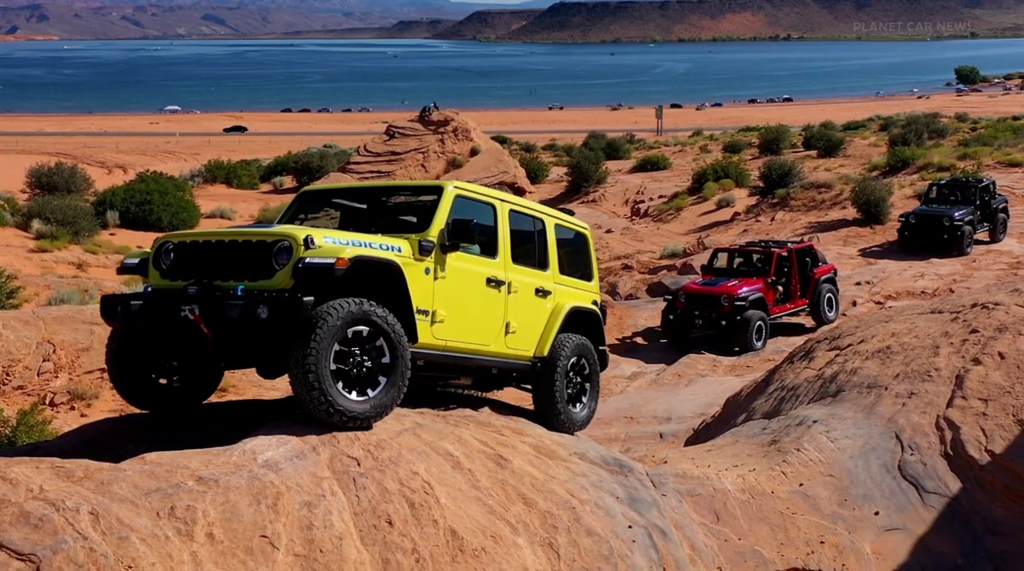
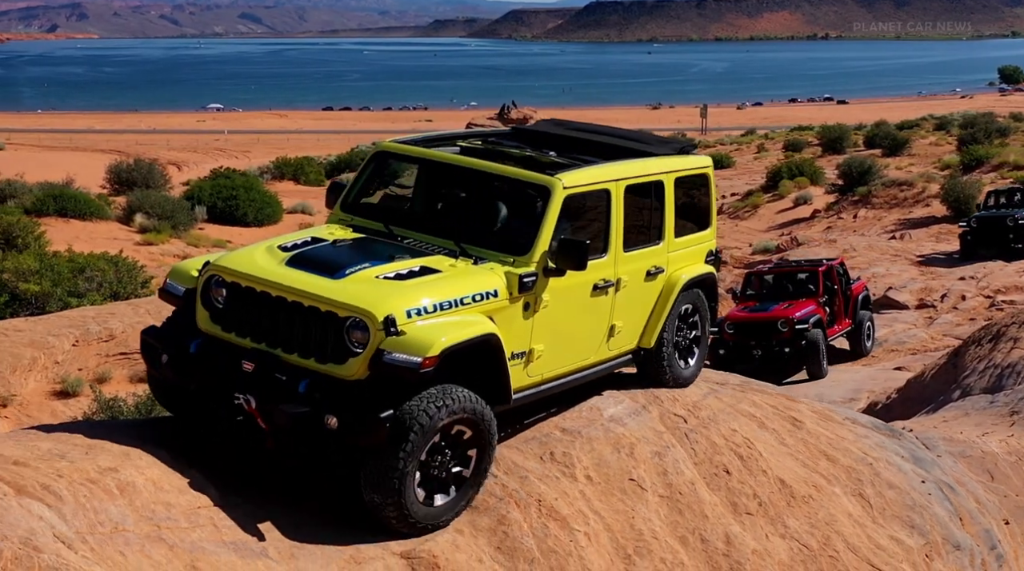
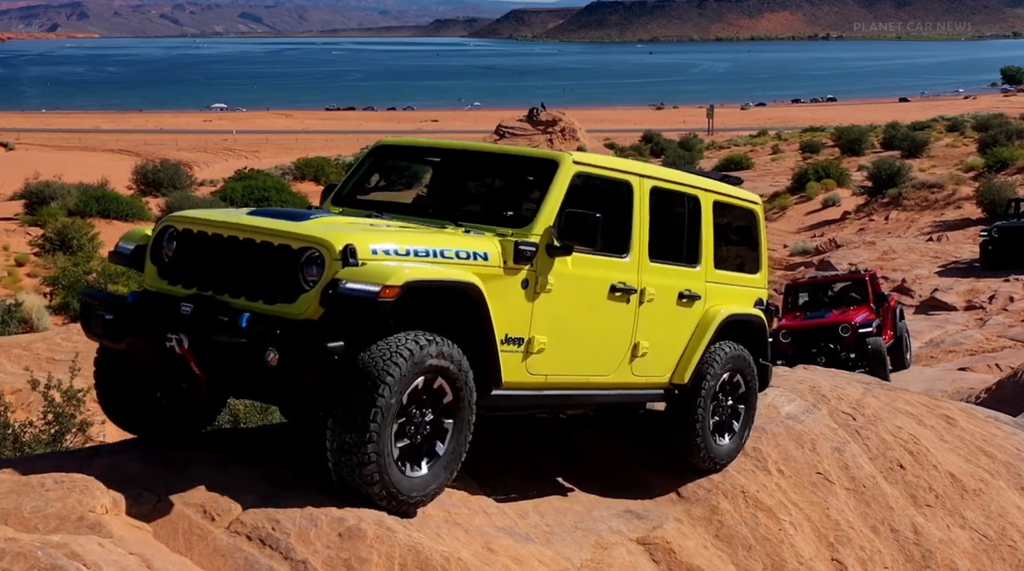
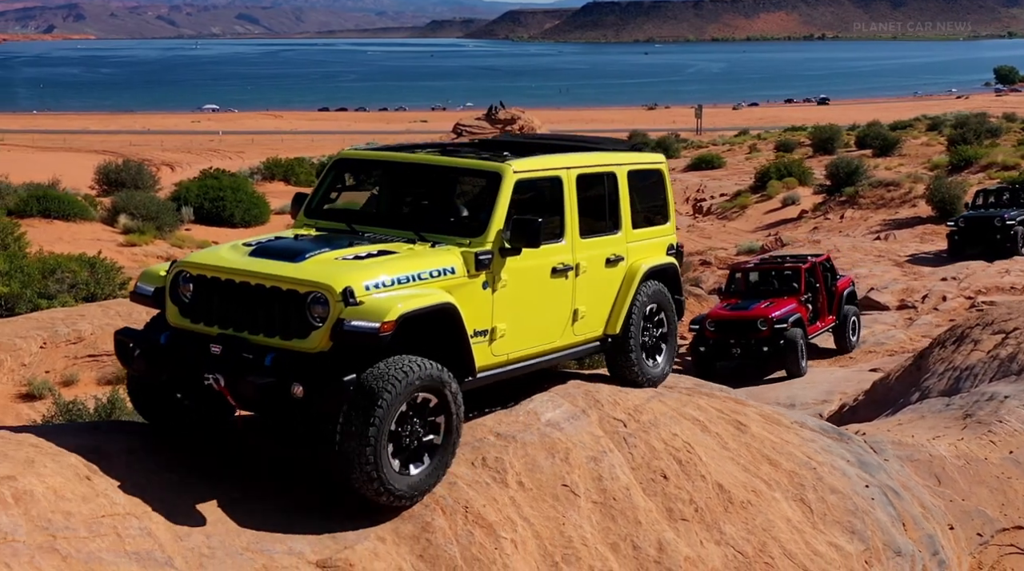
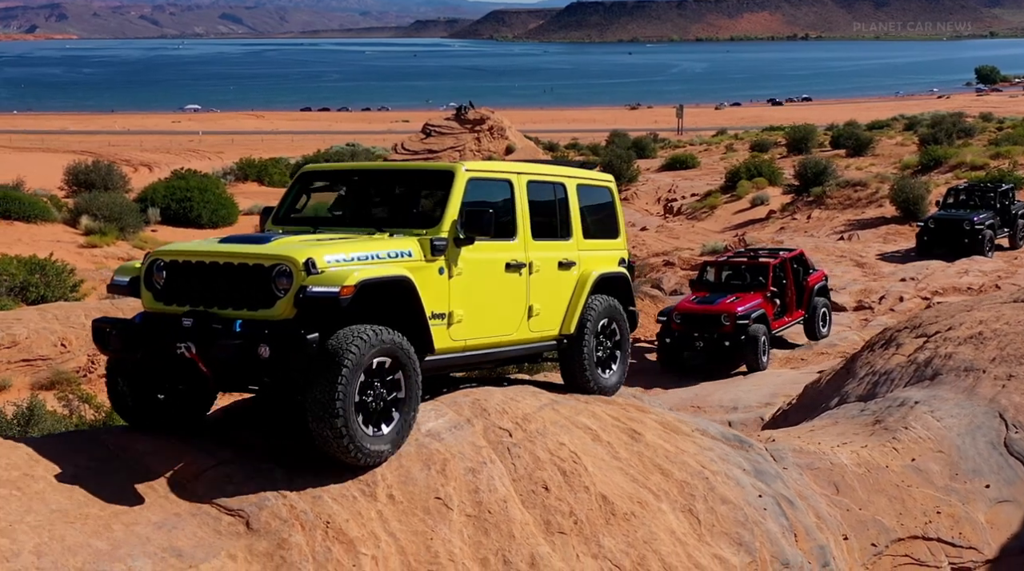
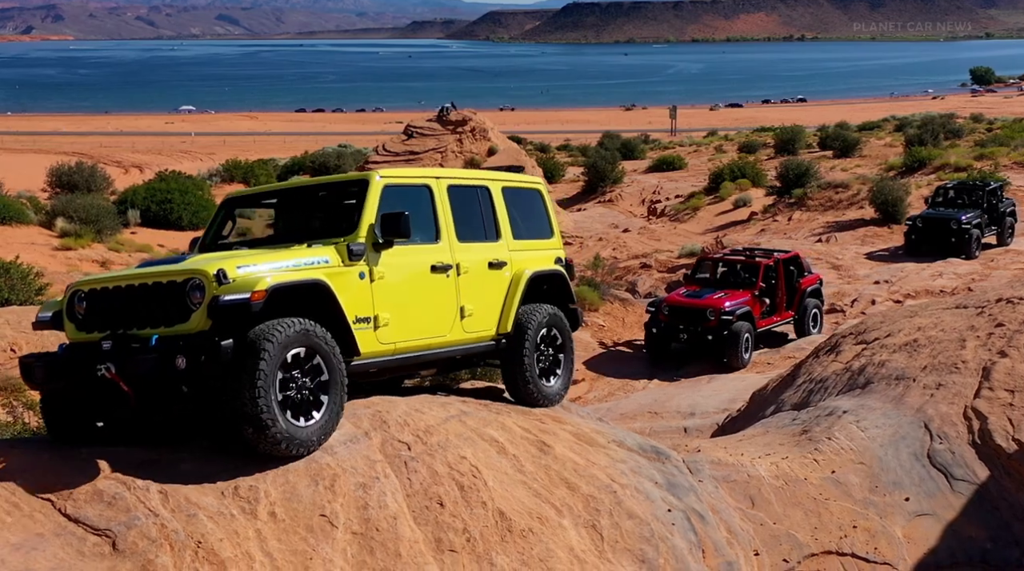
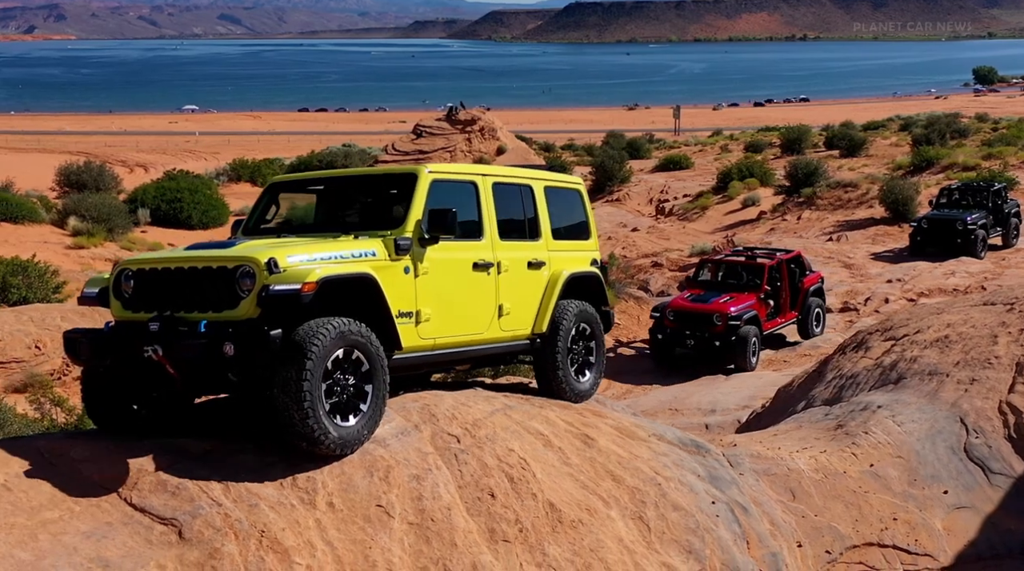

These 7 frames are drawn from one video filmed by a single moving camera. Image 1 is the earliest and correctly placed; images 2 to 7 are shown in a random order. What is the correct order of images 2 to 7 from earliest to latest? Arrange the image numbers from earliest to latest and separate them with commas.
6, 7, 5, 4, 2, 3
